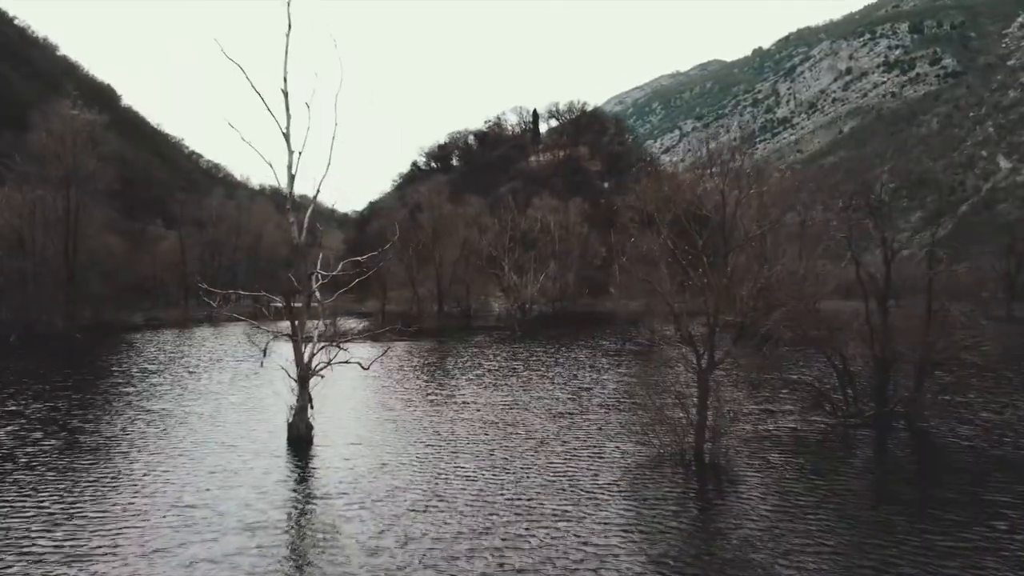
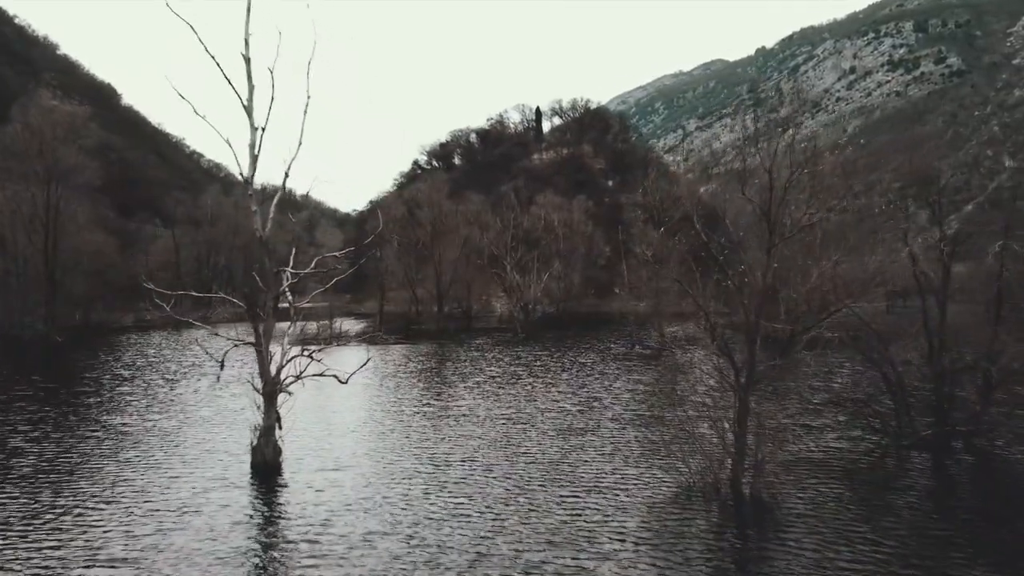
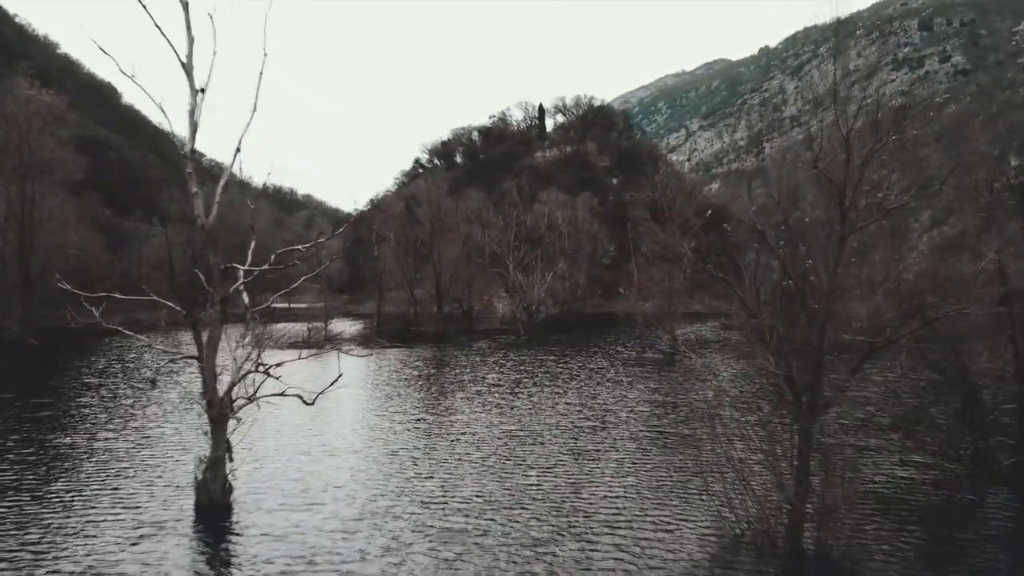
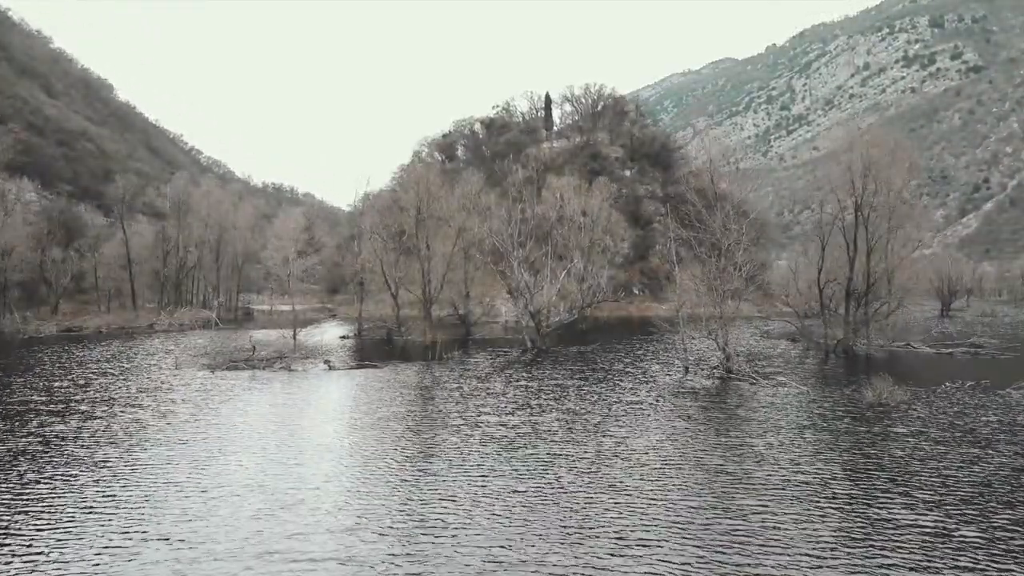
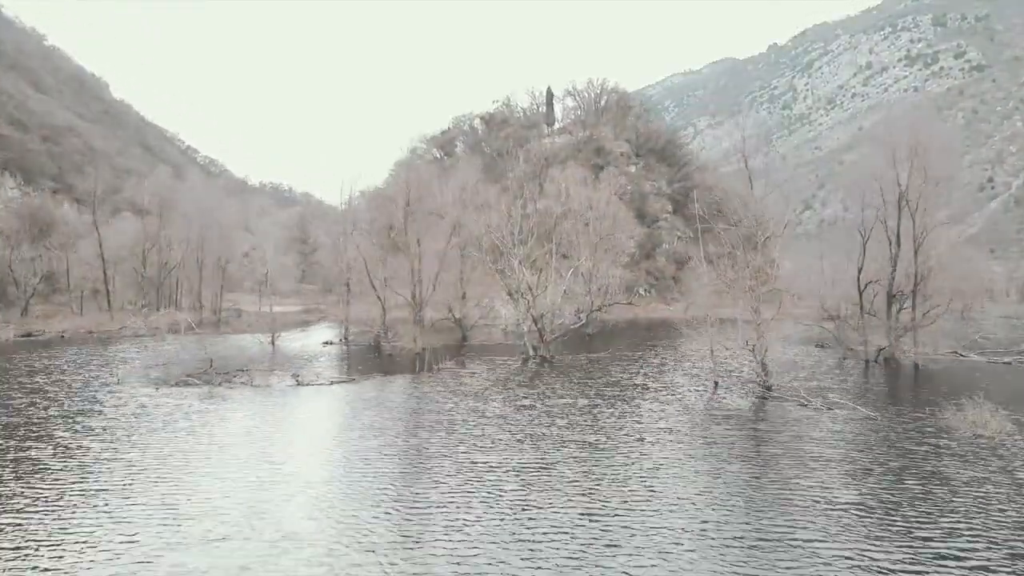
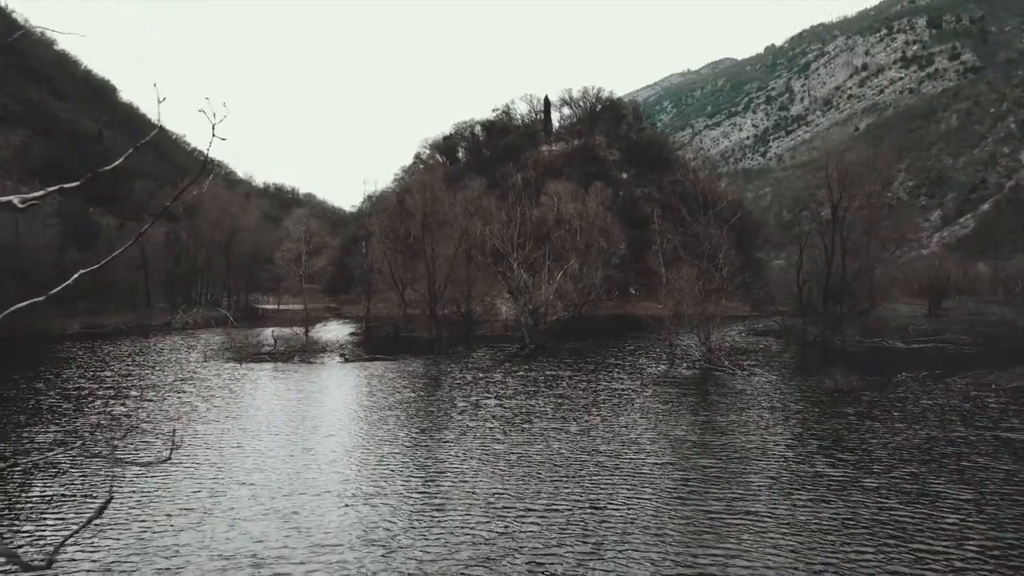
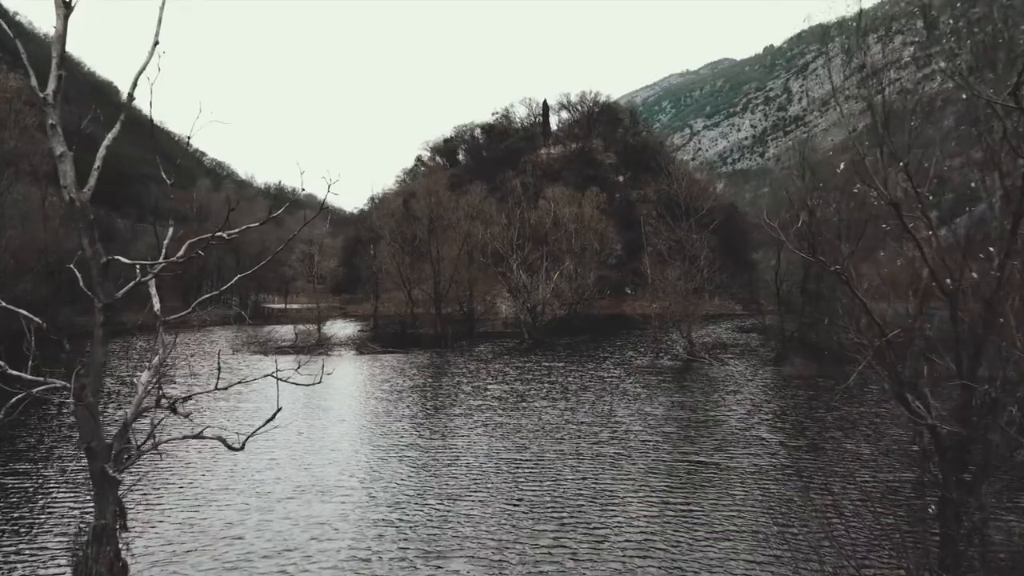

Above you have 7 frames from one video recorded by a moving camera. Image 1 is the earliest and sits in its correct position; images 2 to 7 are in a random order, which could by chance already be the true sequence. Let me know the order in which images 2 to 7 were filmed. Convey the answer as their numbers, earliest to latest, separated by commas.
2, 3, 7, 6, 4, 5
